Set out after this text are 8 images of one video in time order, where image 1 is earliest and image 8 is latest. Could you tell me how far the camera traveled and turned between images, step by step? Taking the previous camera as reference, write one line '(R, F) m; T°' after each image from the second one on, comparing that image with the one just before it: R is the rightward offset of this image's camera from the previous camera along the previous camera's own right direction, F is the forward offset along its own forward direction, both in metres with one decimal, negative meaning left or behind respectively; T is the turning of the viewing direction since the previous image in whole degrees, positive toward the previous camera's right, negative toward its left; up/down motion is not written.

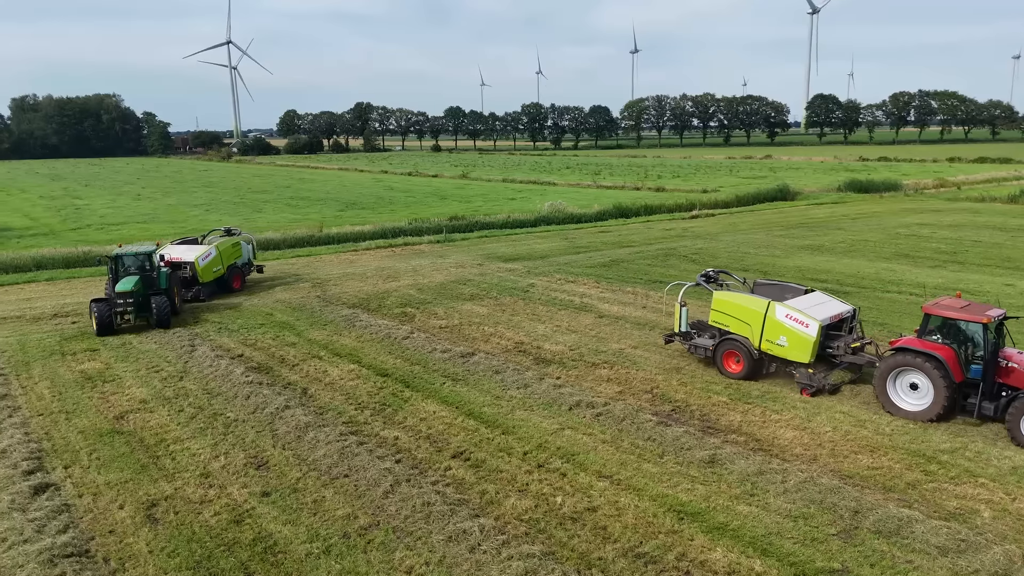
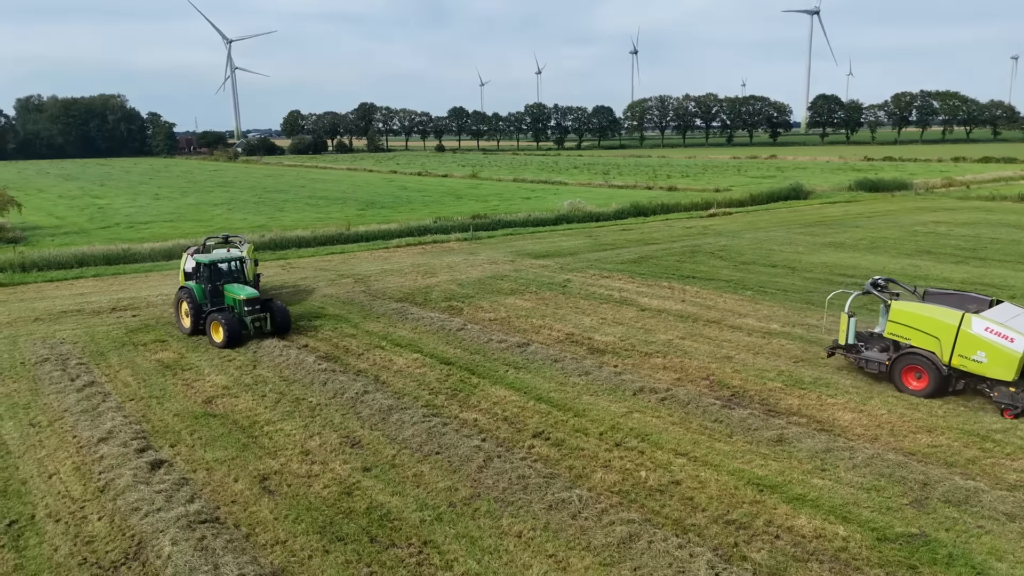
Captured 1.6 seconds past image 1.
(-1.0, -0.5) m; 0°
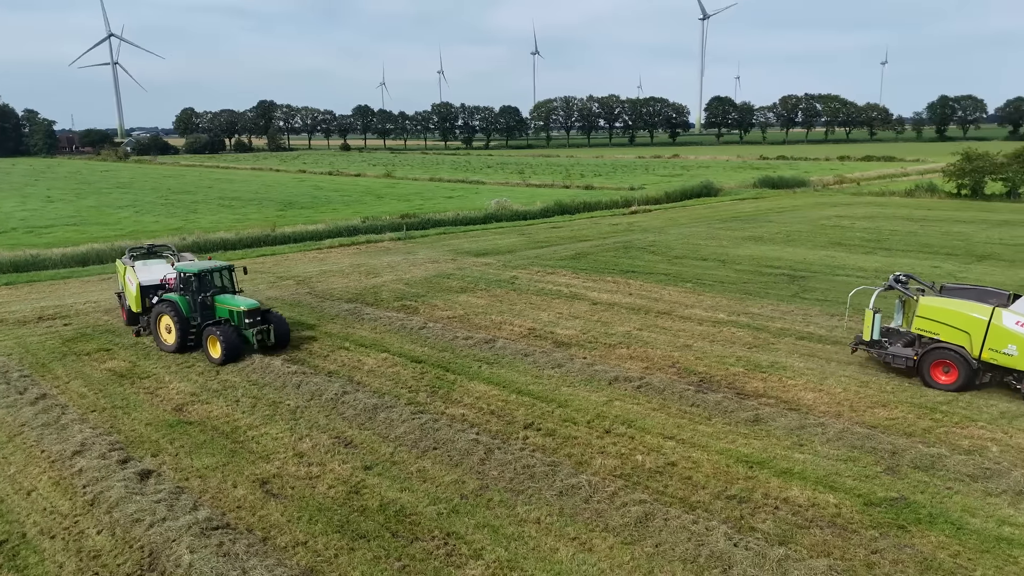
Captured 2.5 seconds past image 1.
(-1.0, -0.1) m; +7°
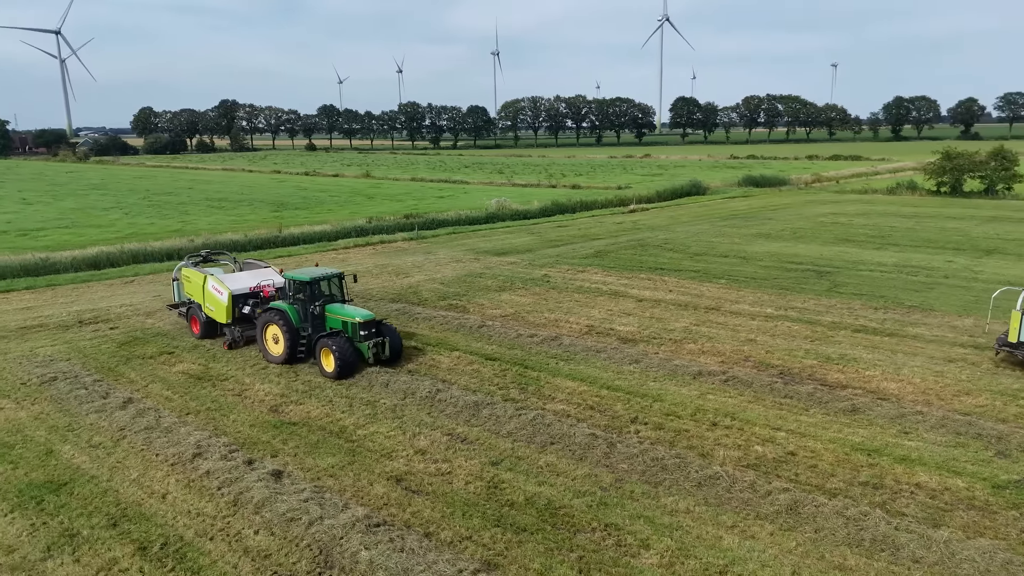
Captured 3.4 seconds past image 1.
(-1.8, -0.1) m; +3°
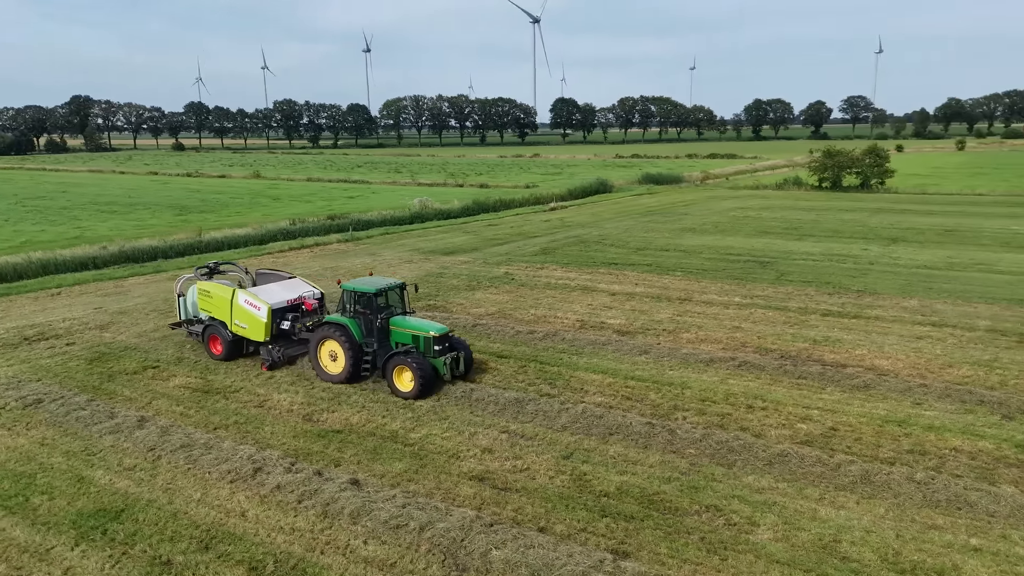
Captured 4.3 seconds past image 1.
(-2.1, +0.1) m; +9°
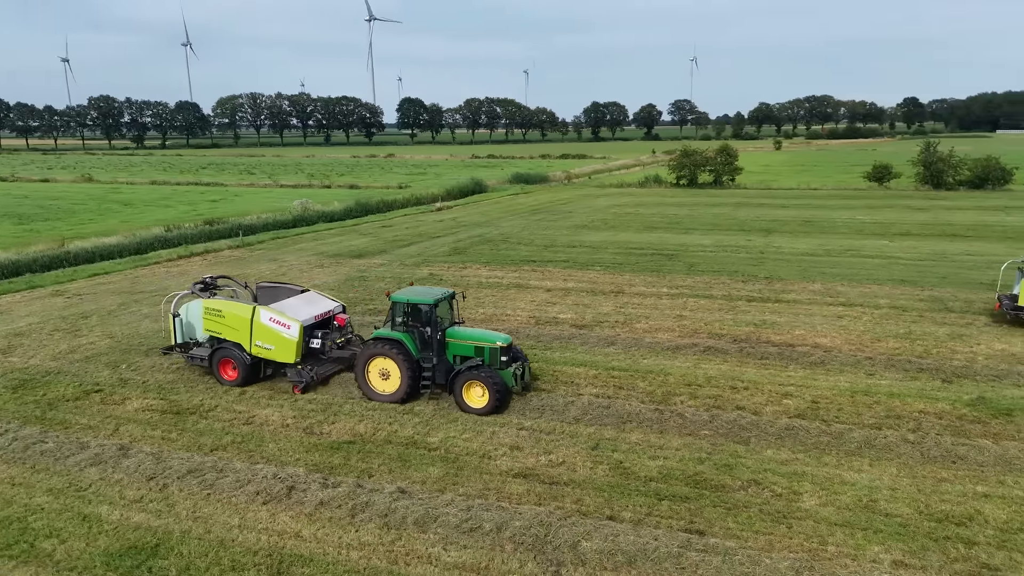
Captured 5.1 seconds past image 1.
(-2.0, +0.2) m; +12°
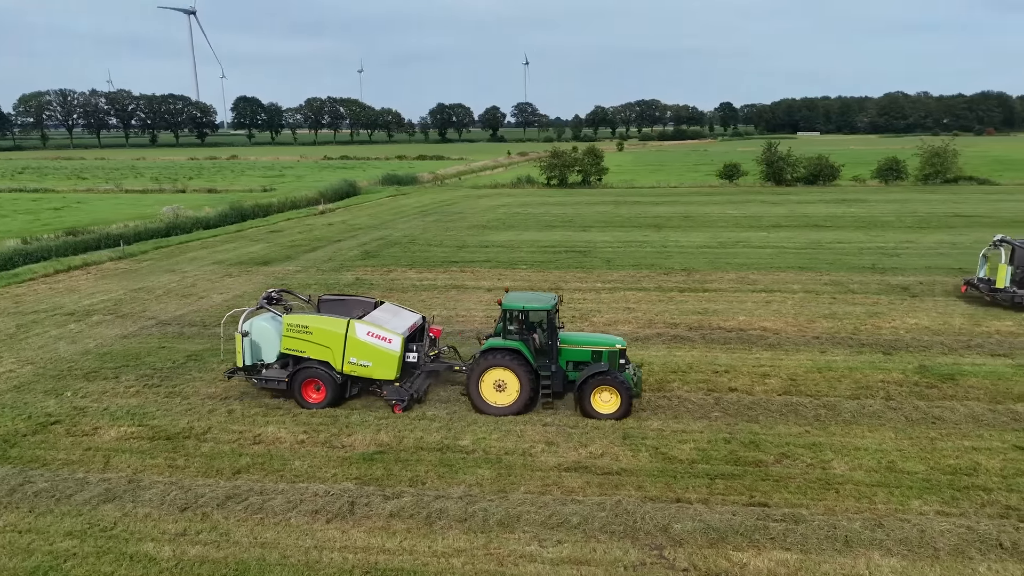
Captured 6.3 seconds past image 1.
(-2.1, +0.1) m; +12°
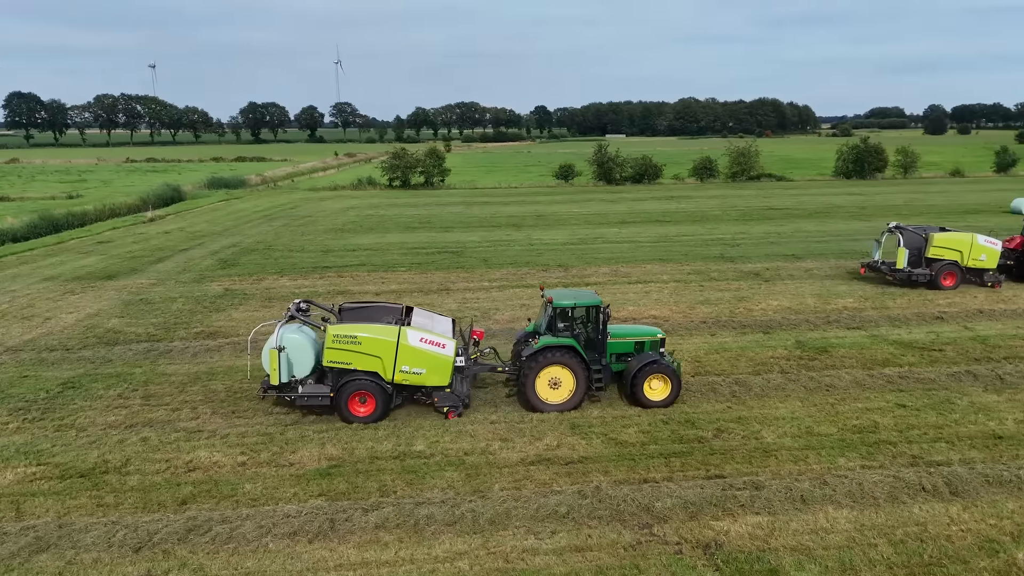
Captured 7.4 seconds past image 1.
(-1.4, +0.1) m; +13°
